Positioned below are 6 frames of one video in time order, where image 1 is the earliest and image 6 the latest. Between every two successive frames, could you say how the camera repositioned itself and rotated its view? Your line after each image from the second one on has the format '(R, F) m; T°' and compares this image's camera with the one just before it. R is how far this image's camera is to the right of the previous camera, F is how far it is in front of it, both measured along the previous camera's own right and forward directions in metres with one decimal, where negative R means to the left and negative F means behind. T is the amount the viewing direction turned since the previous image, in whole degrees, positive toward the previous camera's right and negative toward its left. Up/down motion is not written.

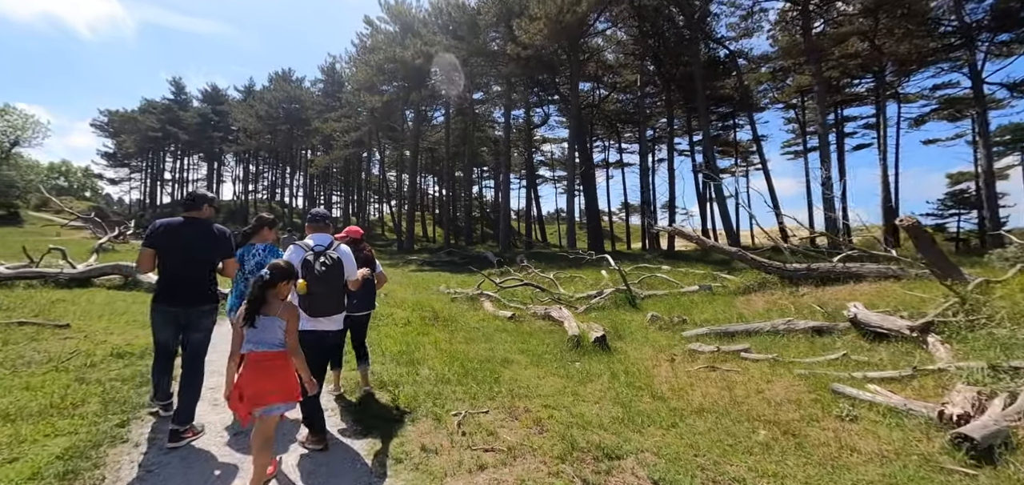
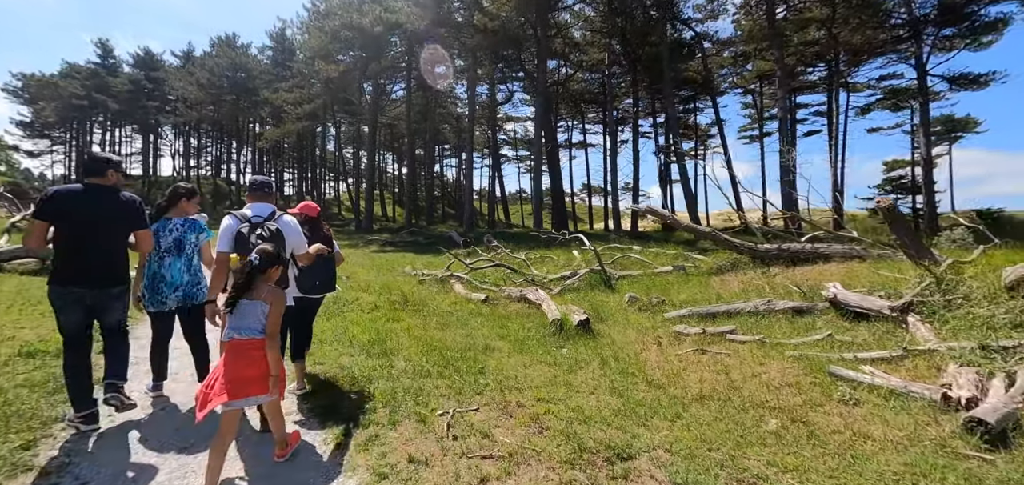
(-0.4, +0.6) m; +5°
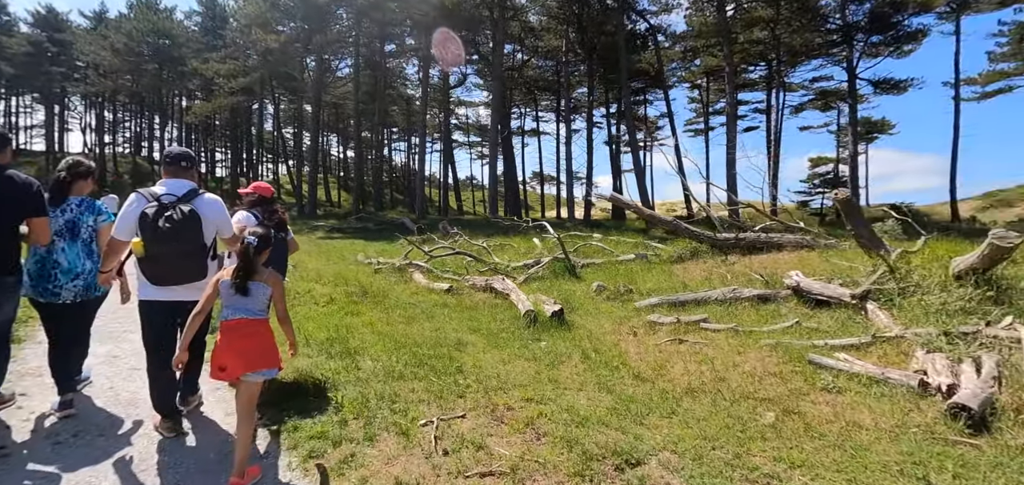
(-0.4, +0.5) m; +7°
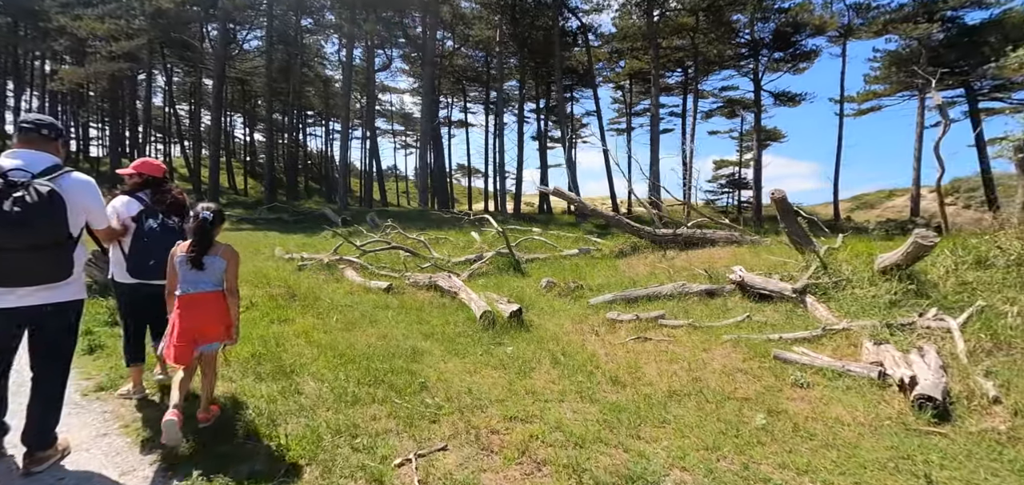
(-0.6, +0.6) m; +10°
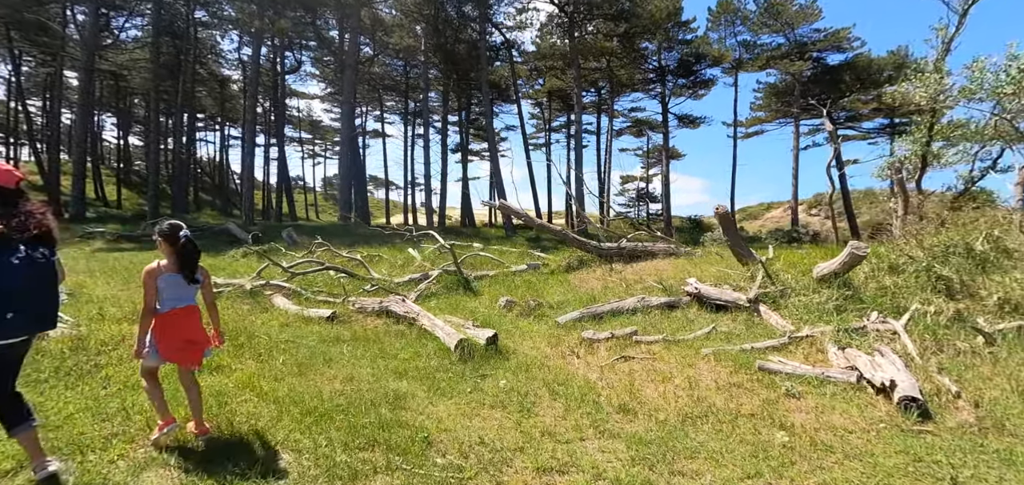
(-0.8, +0.7) m; +11°
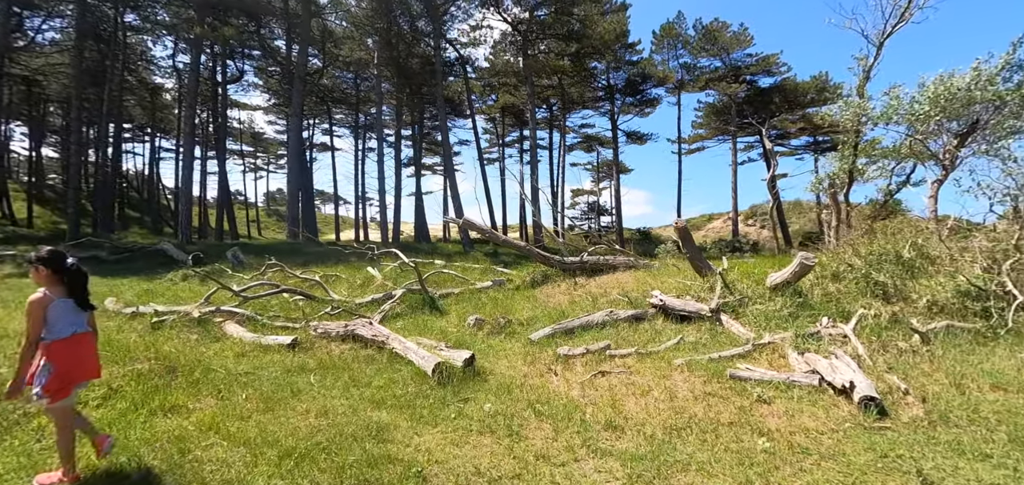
(-0.3, +0.1) m; +6°
